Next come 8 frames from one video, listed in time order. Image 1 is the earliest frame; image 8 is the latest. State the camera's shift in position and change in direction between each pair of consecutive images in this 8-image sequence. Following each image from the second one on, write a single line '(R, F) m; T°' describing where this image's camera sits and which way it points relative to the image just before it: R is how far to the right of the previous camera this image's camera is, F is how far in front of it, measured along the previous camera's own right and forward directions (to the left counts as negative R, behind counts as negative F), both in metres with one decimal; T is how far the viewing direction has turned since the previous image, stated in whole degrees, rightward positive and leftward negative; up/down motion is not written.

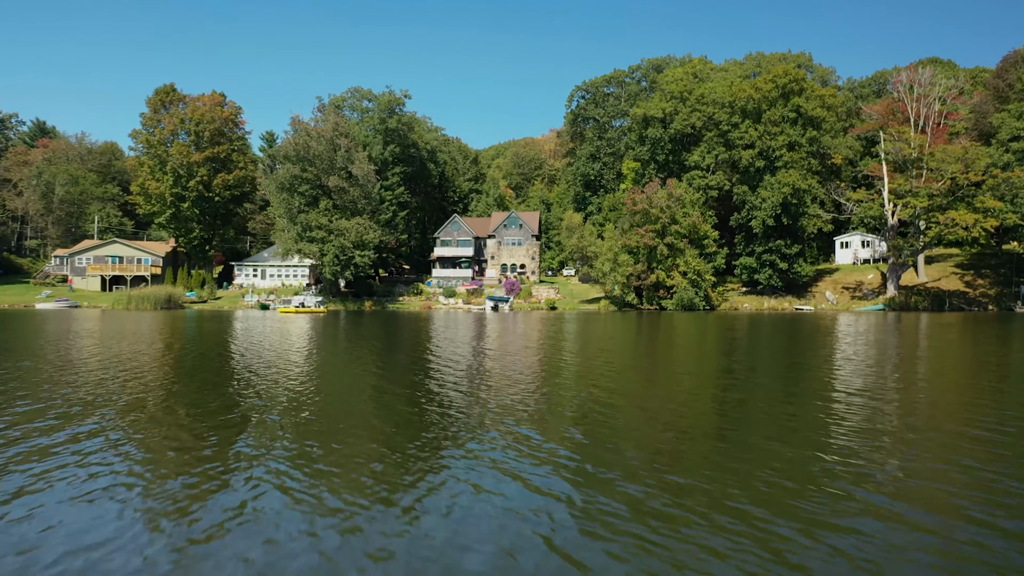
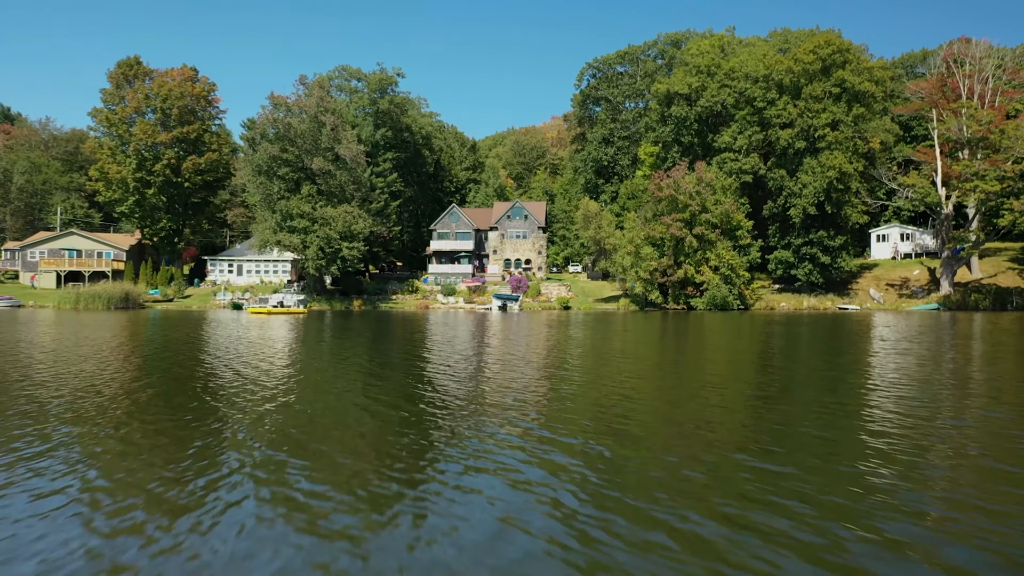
(-1.1, +7.0) m; +1°
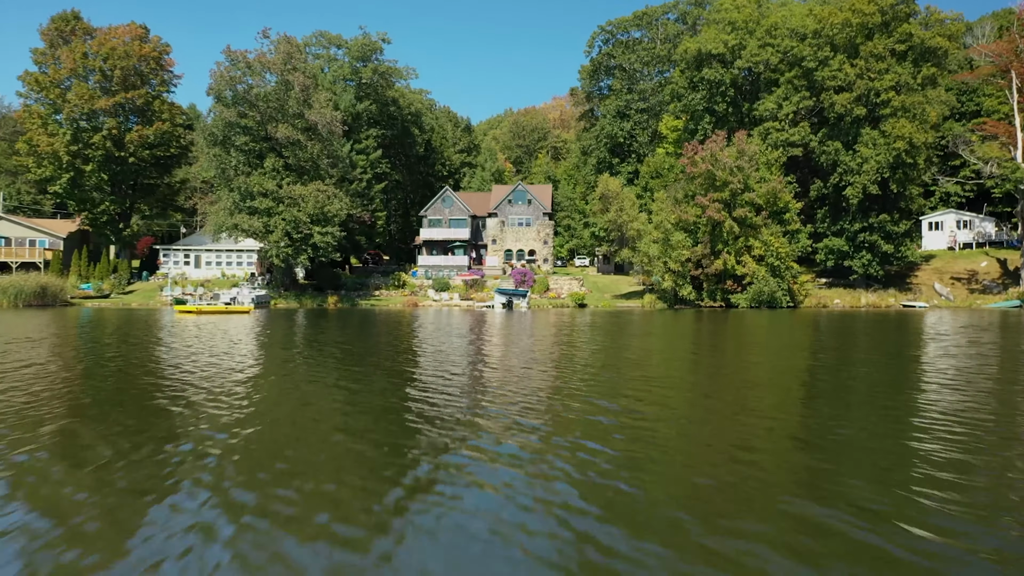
(-0.7, +8.5) m; +1°
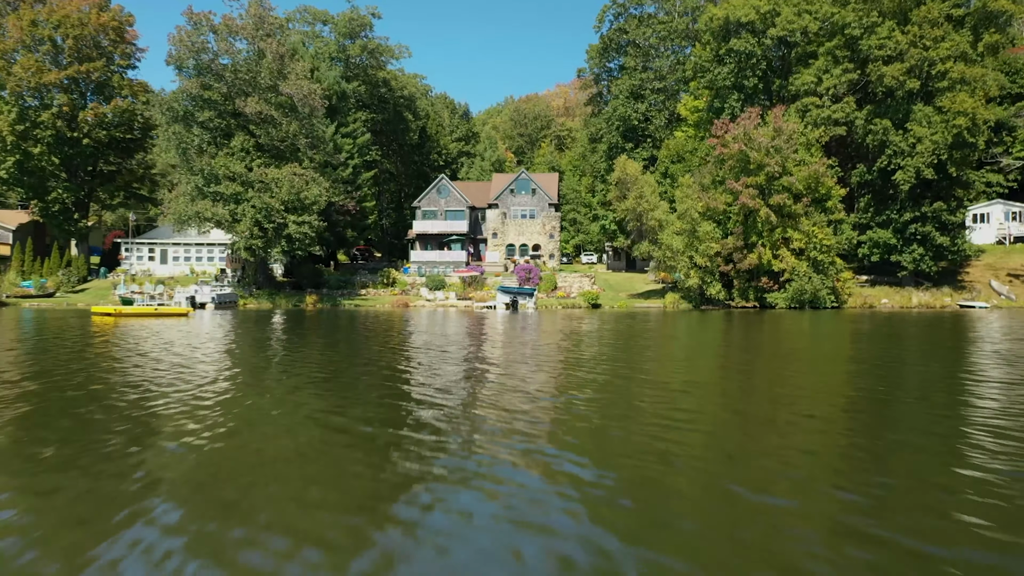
(-0.3, +5.5) m; 0°
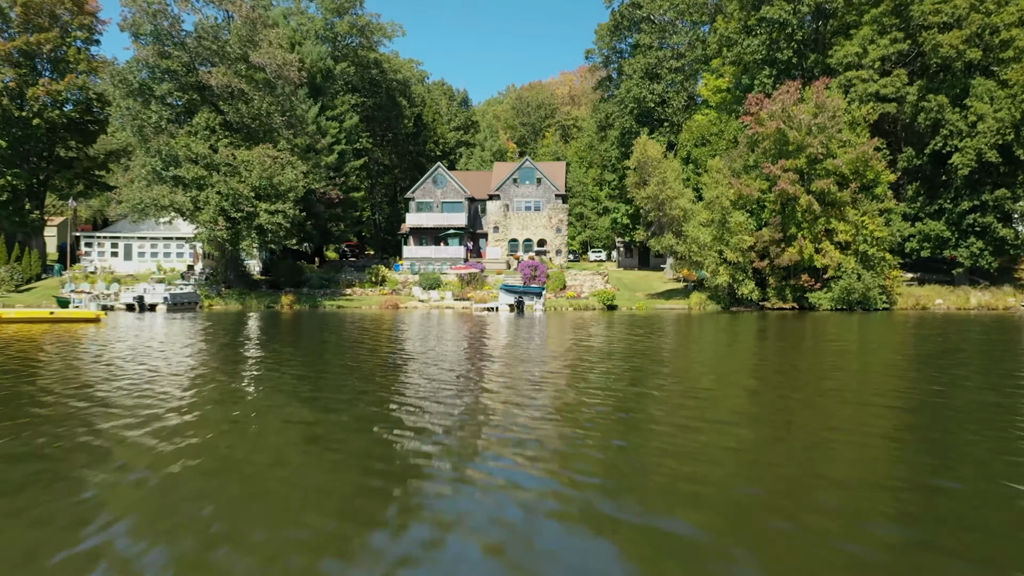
(-0.2, +4.8) m; 0°
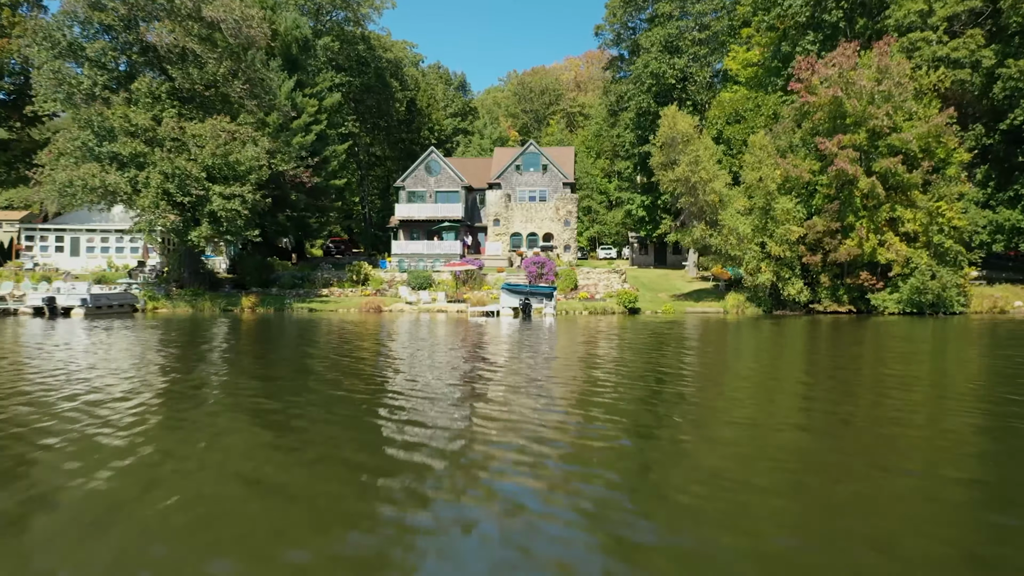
(-0.1, +5.4) m; 0°
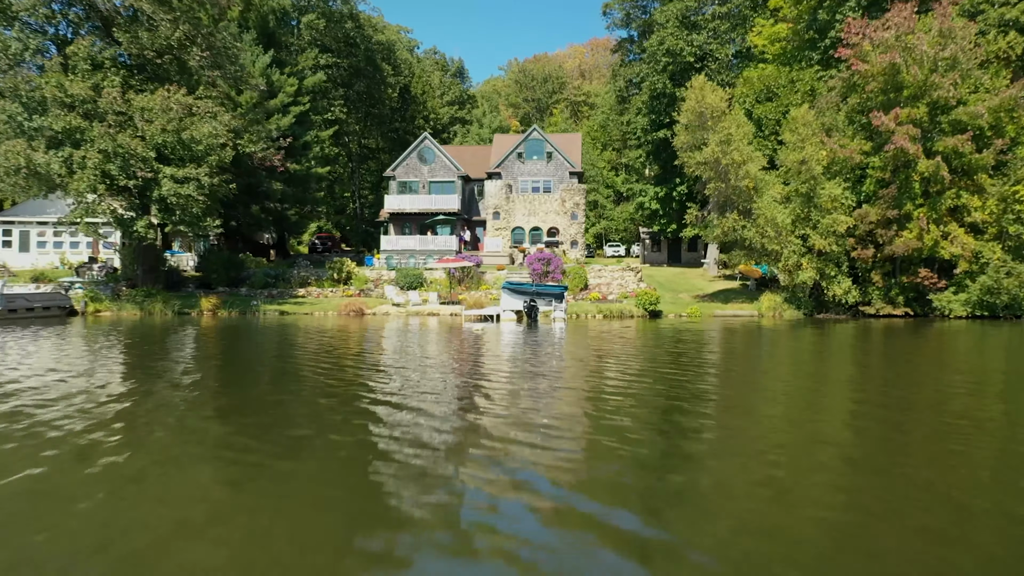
(-0.1, +4.0) m; 0°
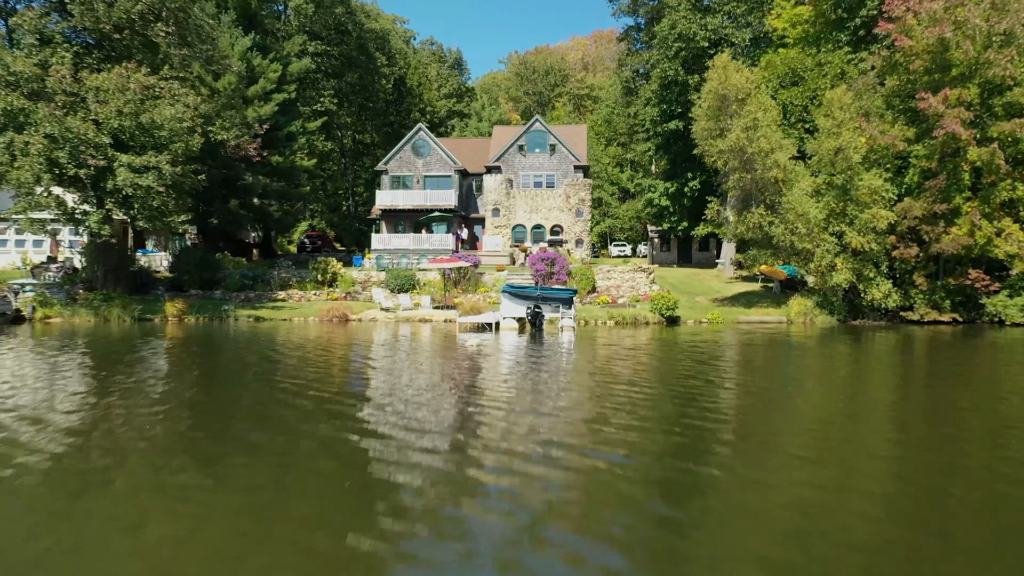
(0.0, +2.6) m; 0°
